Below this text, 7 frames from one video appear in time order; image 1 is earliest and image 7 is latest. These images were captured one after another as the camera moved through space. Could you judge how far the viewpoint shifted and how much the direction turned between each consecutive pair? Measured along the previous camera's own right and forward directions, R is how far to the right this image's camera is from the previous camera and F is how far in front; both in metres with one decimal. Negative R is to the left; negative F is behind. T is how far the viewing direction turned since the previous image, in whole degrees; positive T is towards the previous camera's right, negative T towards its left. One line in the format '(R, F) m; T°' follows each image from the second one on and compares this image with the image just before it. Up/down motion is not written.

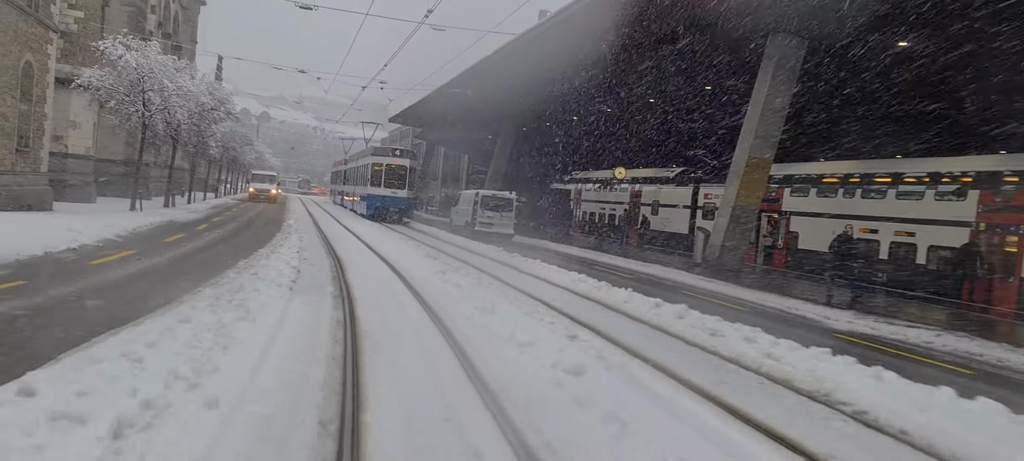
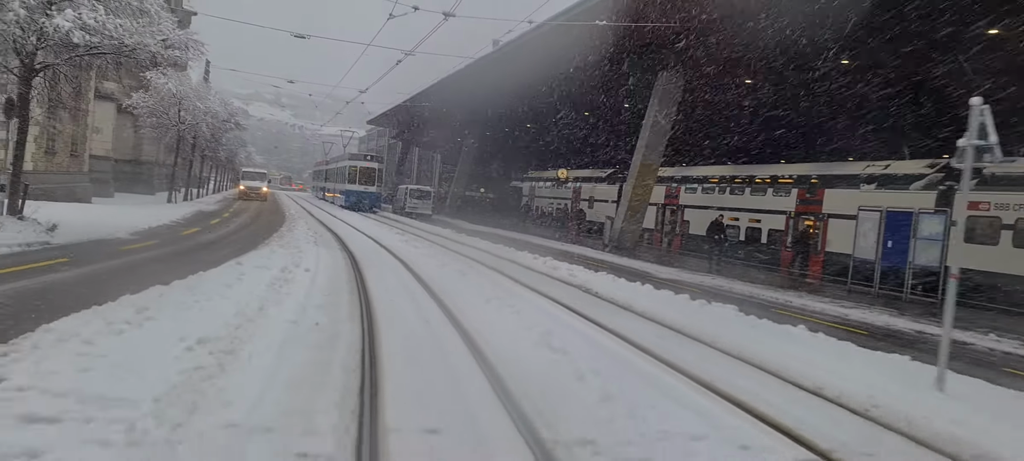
(+0.6, -3.8) m; +2°
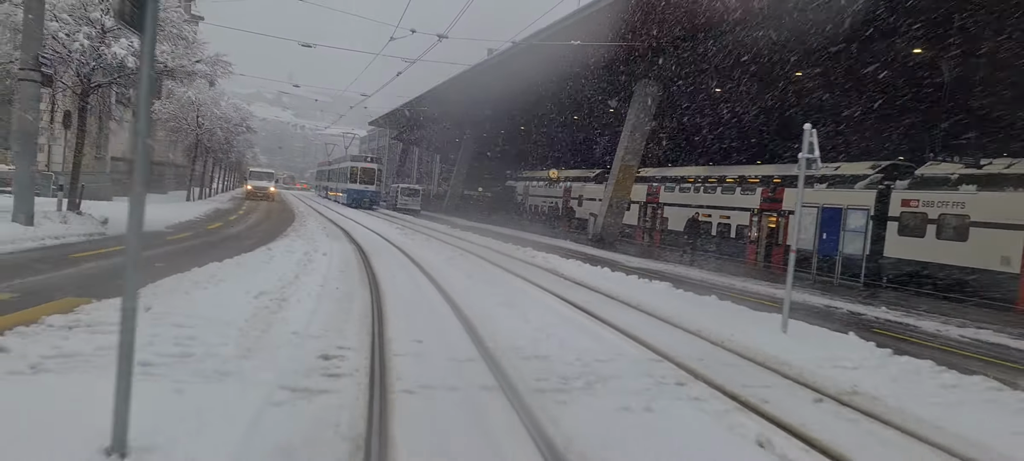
(+0.5, -2.2) m; 0°
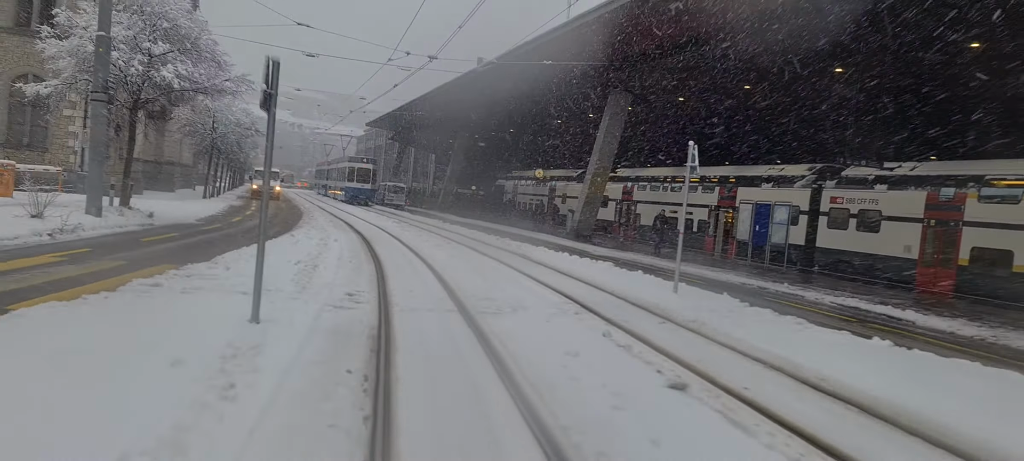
(+0.6, -2.9) m; 0°
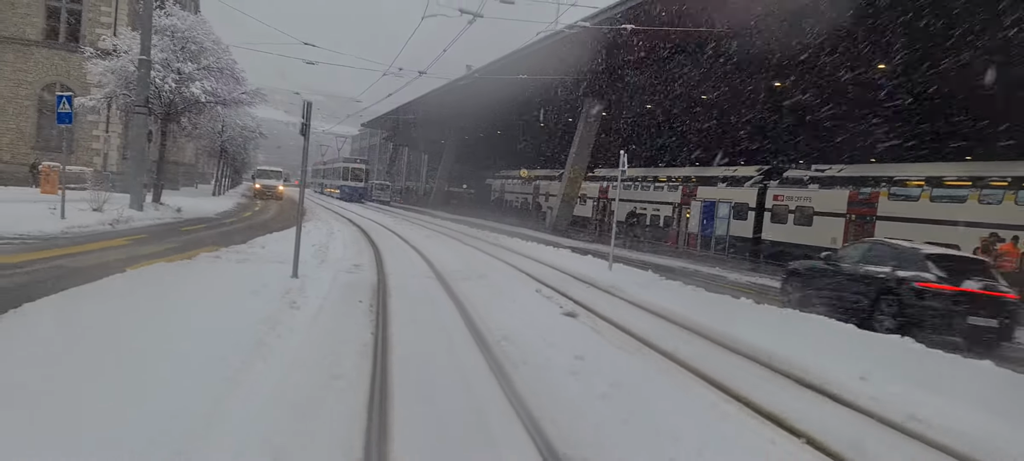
(+0.6, -2.8) m; +1°
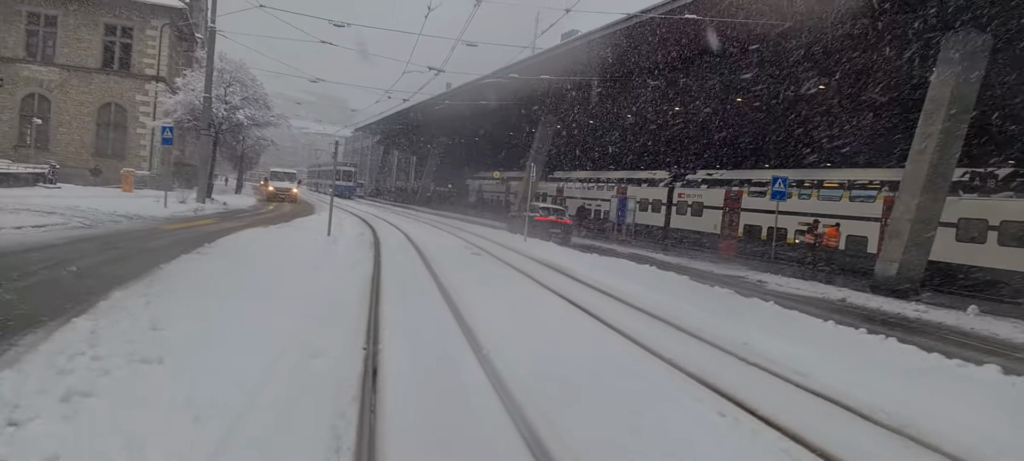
(+1.6, -7.1) m; +1°
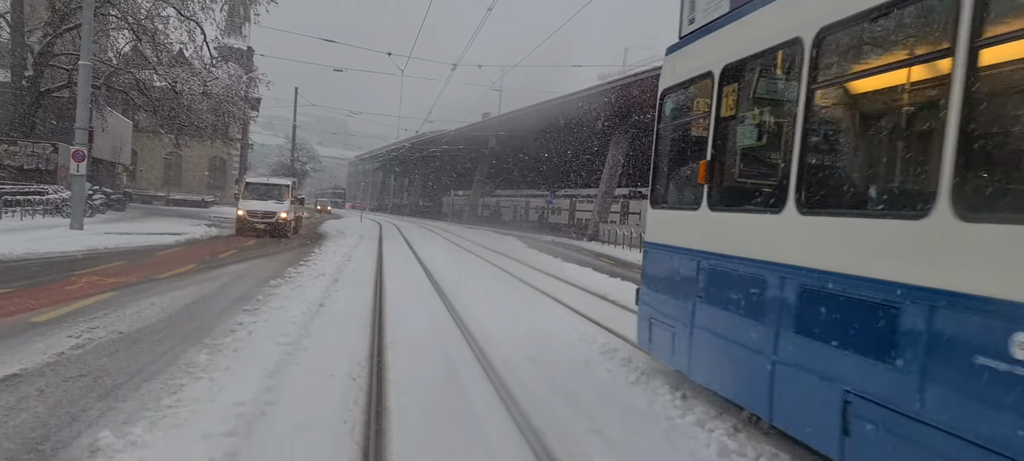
(+2.4, -11.6) m; 0°
